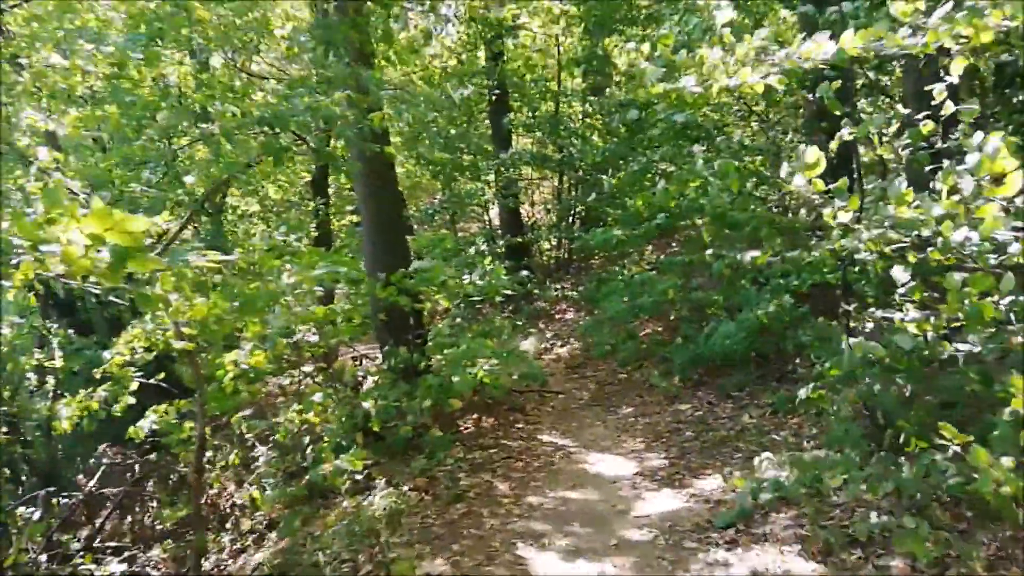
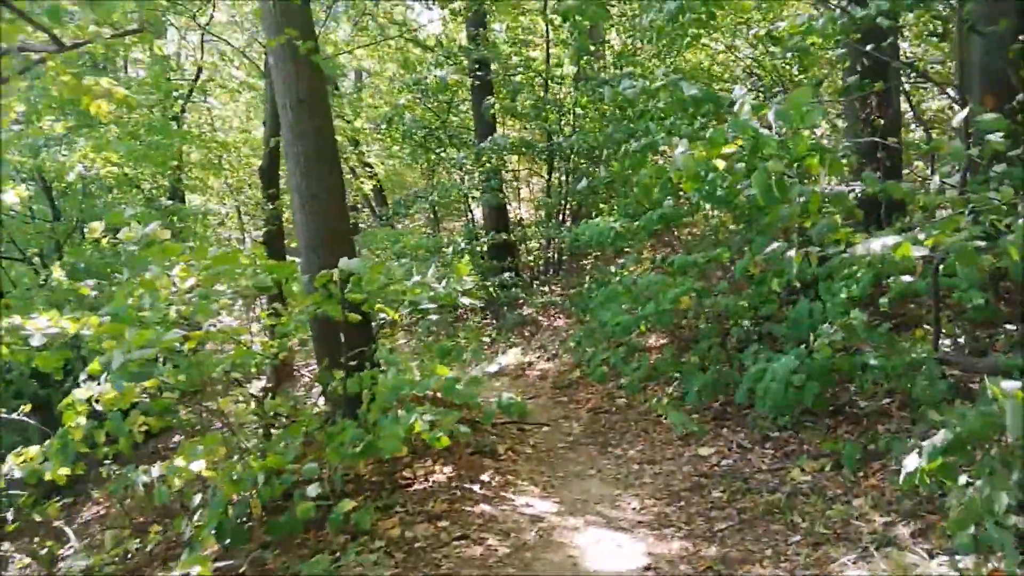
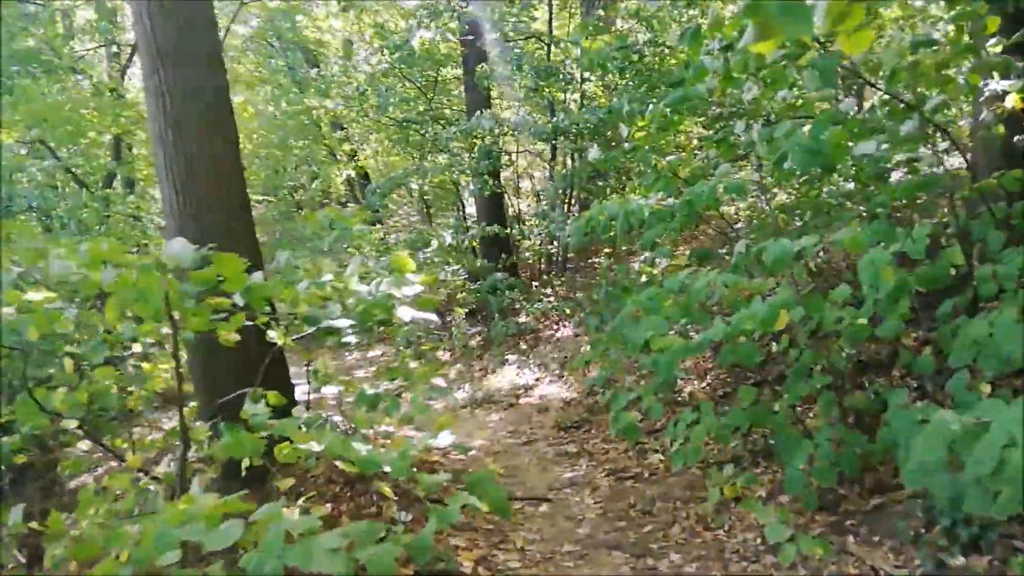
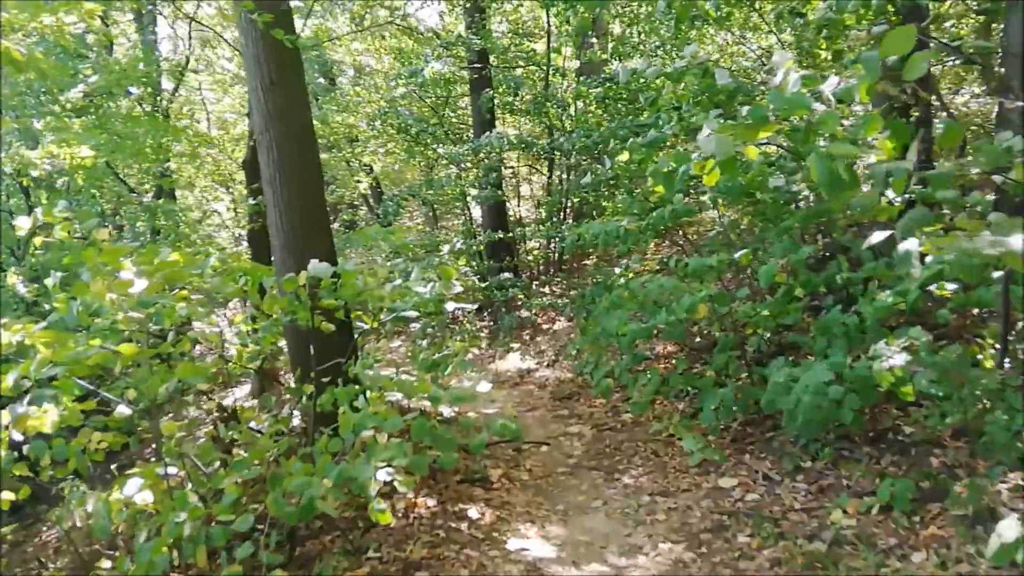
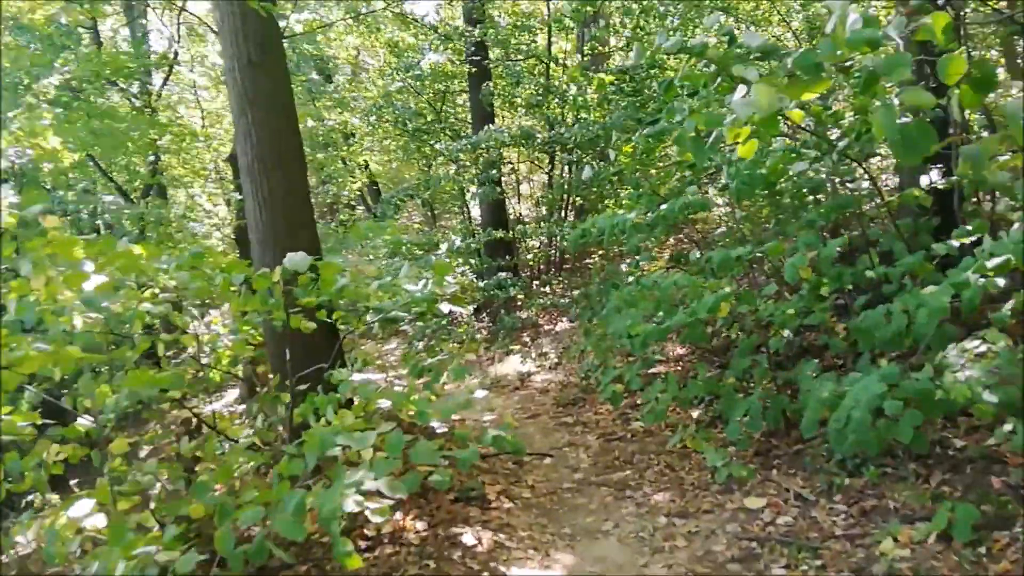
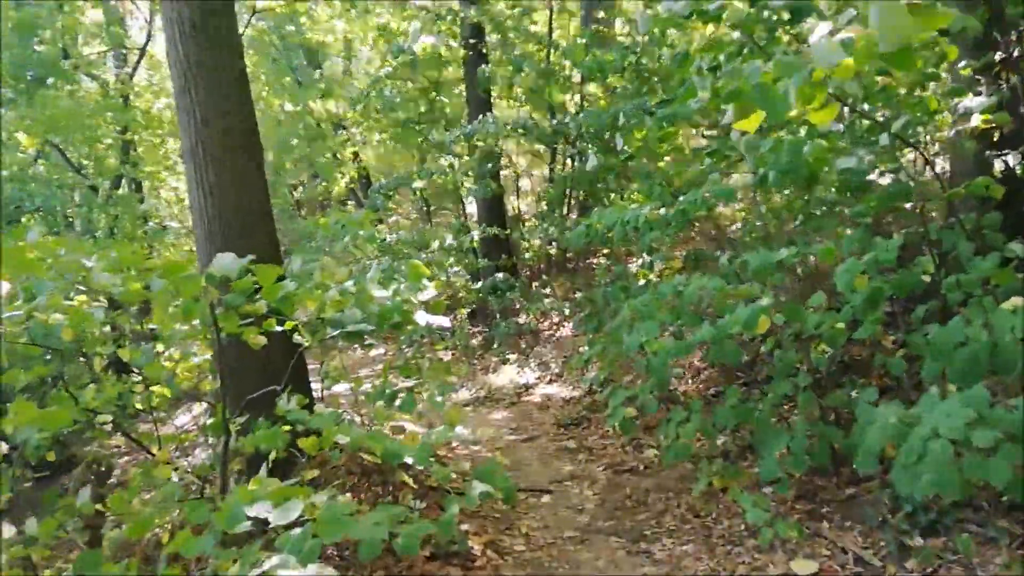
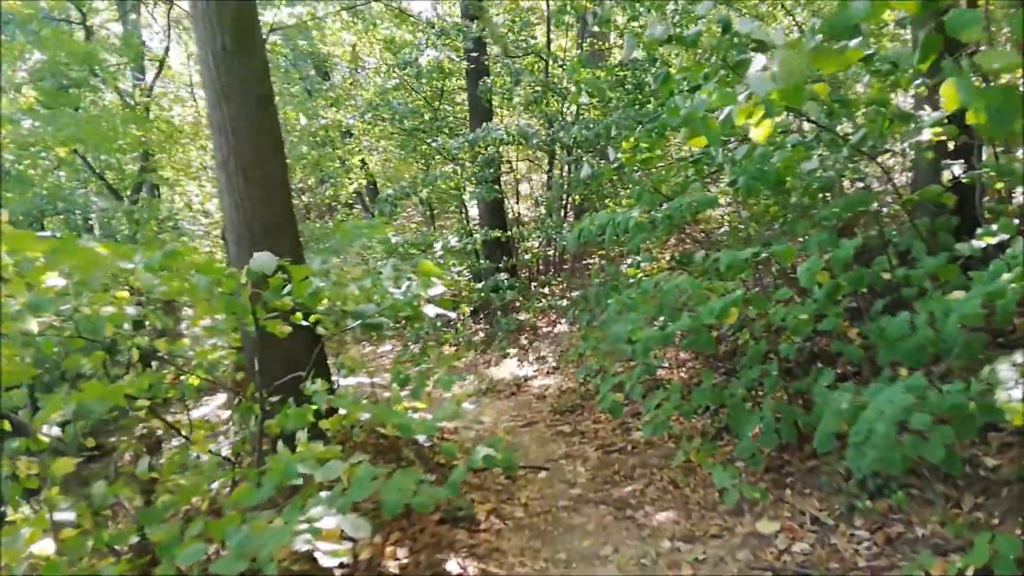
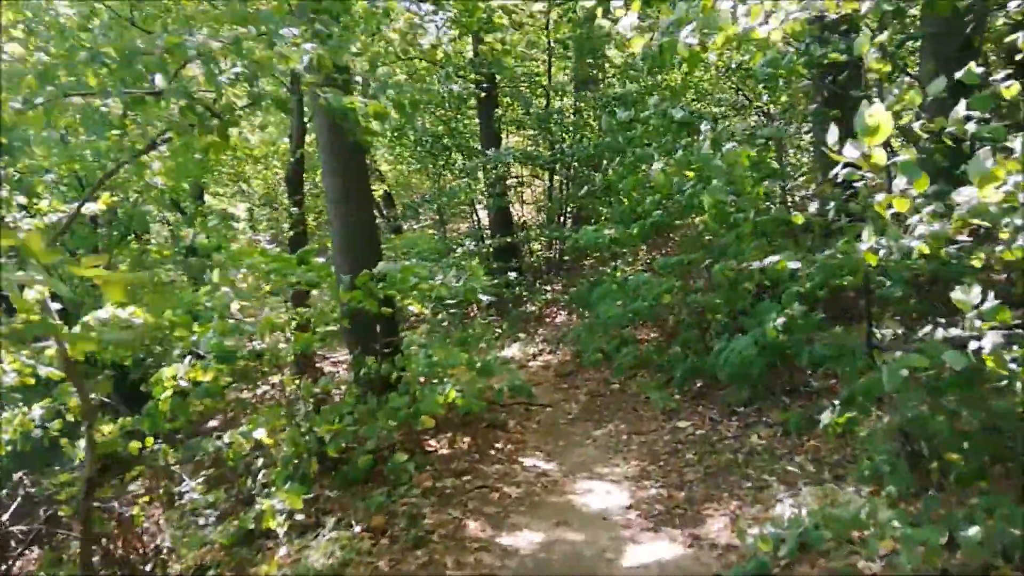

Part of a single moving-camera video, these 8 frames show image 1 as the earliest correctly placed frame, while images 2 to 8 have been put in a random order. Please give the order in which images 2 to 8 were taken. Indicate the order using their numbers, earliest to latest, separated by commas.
8, 2, 4, 5, 7, 6, 3
